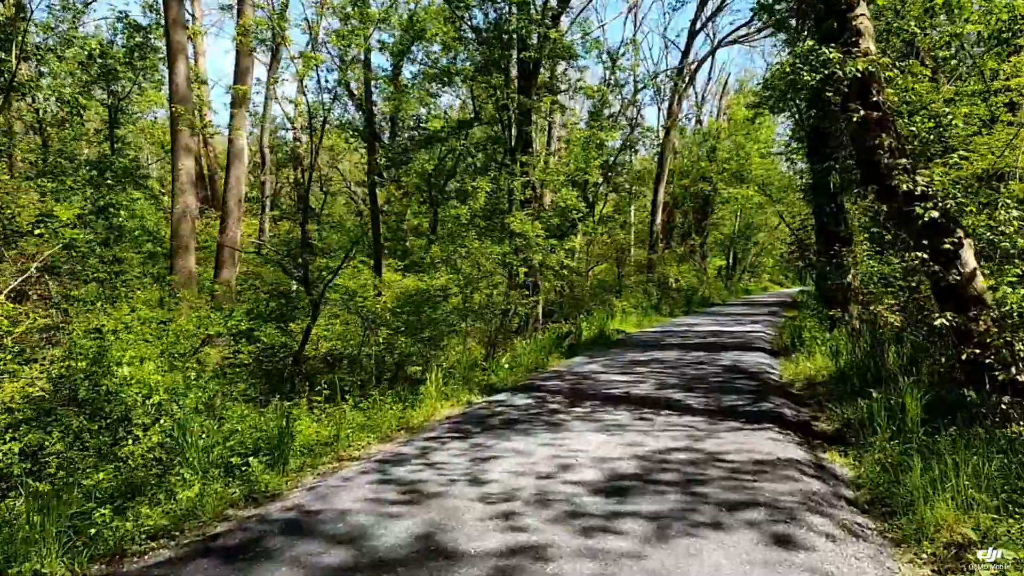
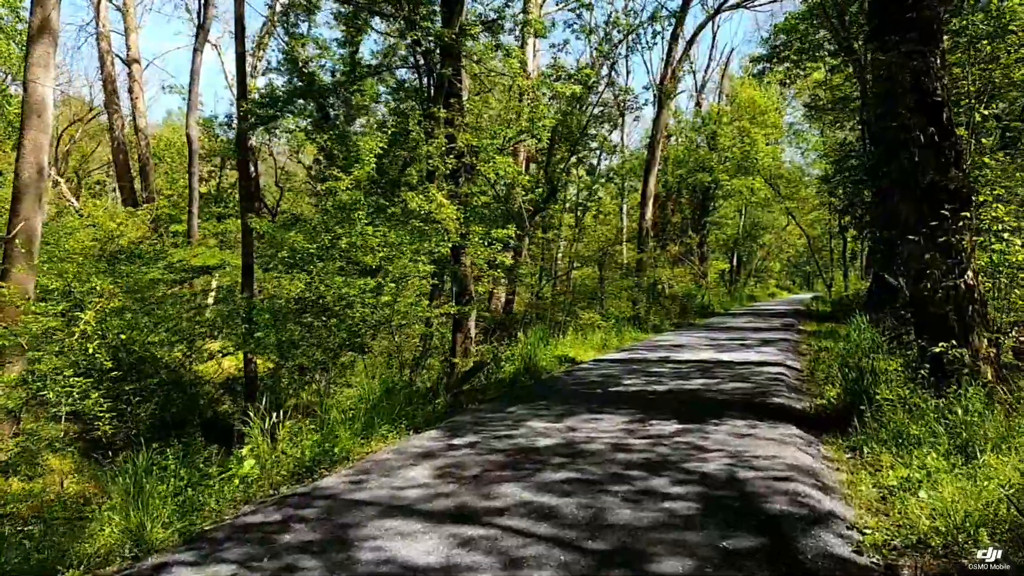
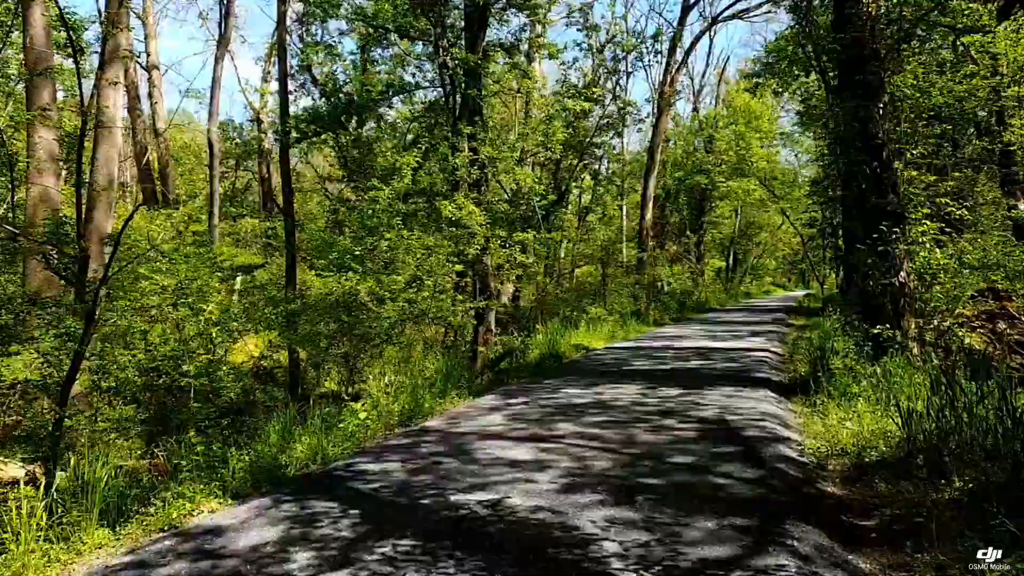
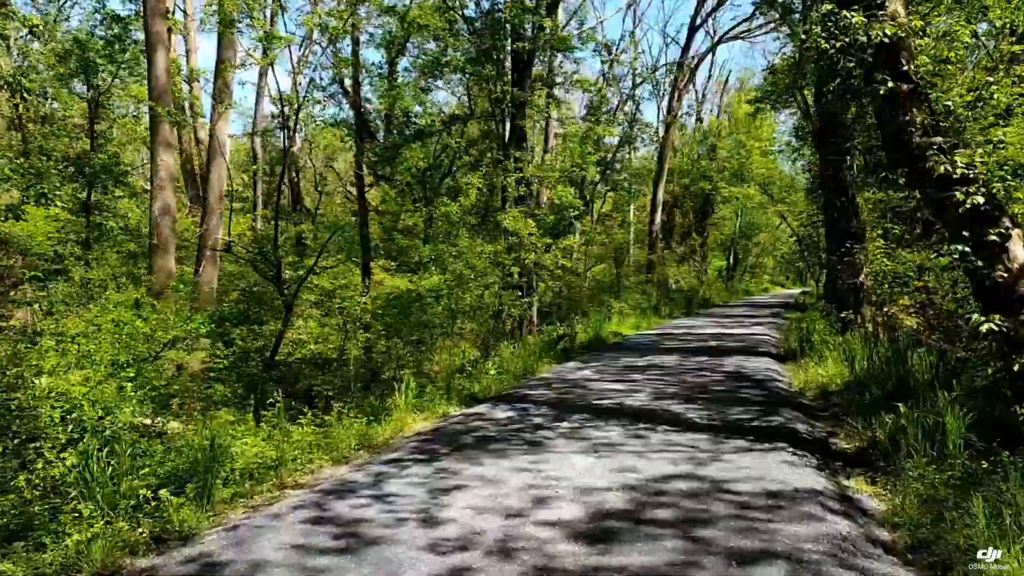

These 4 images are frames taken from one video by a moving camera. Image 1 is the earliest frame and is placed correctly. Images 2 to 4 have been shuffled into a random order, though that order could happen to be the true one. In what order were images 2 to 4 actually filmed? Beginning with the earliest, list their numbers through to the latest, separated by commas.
4, 3, 2
